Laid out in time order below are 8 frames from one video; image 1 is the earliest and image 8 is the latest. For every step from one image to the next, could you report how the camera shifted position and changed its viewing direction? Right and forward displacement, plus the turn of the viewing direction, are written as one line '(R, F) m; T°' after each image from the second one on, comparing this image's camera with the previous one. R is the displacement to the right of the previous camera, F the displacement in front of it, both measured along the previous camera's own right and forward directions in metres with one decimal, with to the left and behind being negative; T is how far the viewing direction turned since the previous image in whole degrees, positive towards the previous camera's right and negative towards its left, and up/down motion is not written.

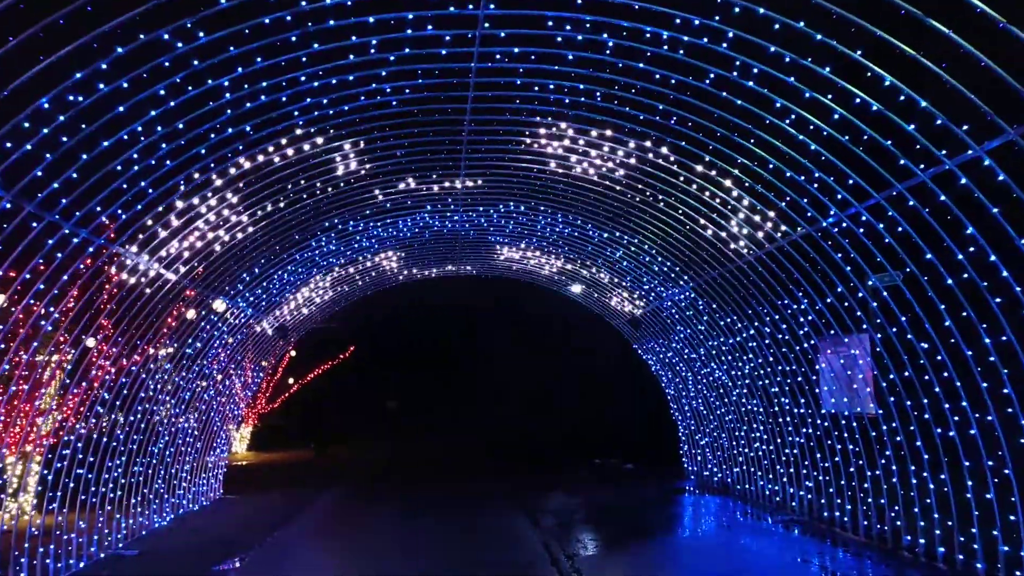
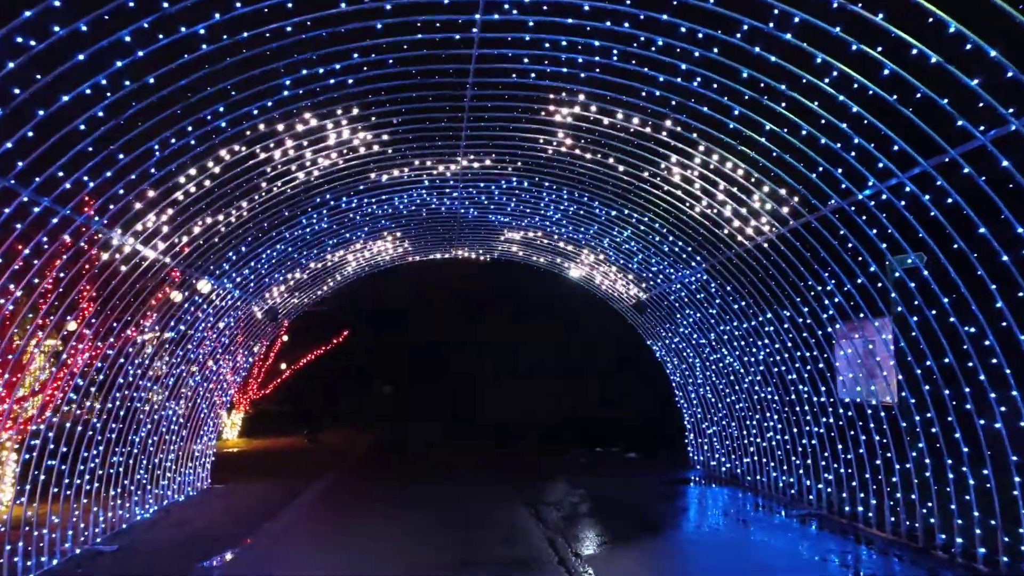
(-0.2, +1.2) m; 0°
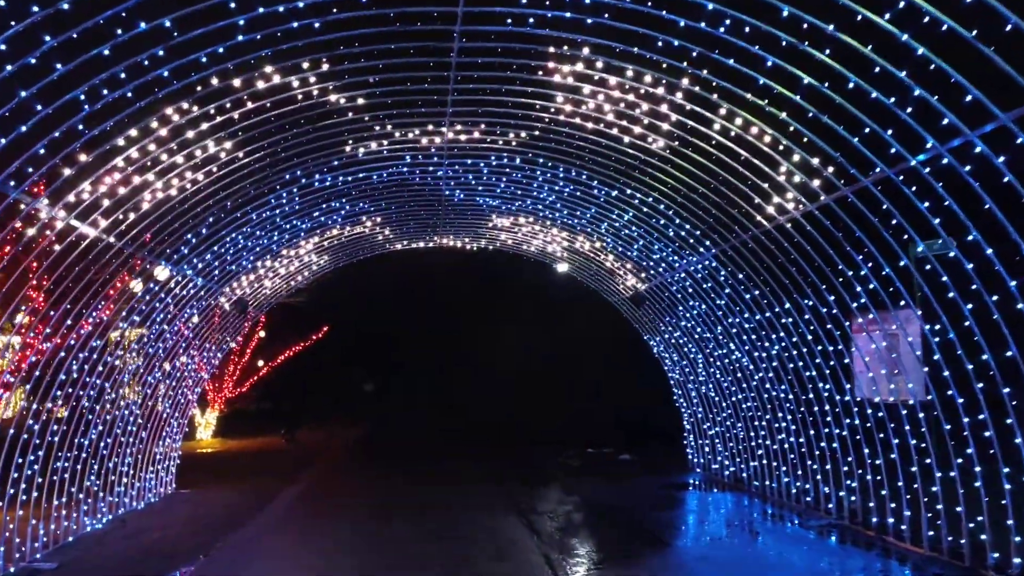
(-0.1, +2.0) m; +1°
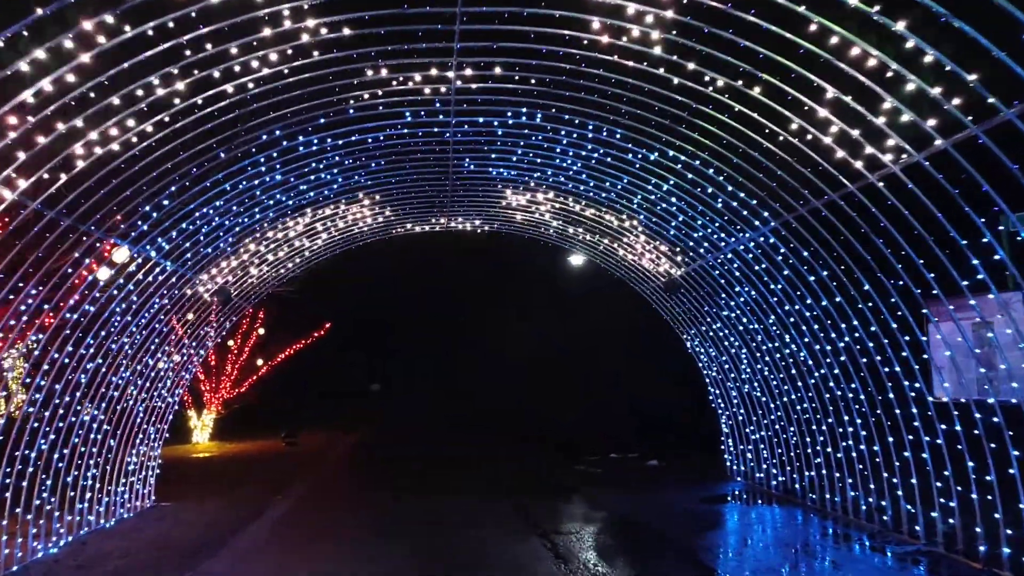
(-0.2, +3.0) m; -1°
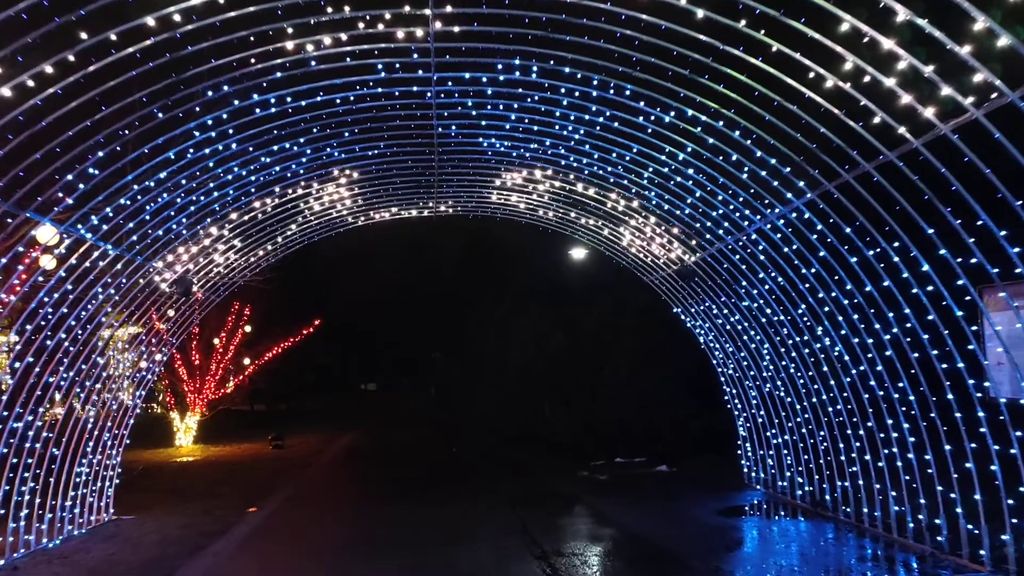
(+0.1, +2.3) m; 0°
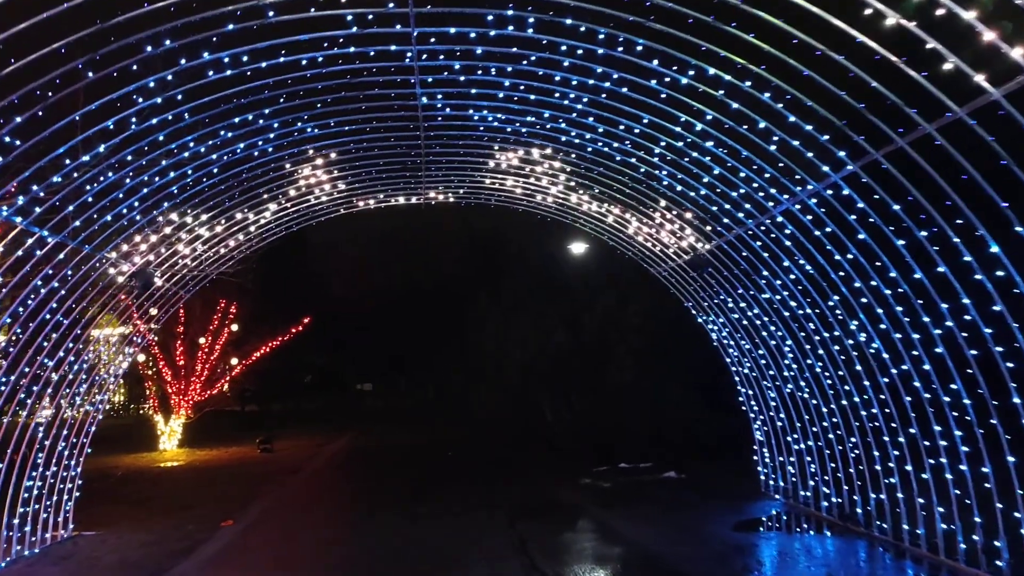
(+0.1, +1.9) m; 0°
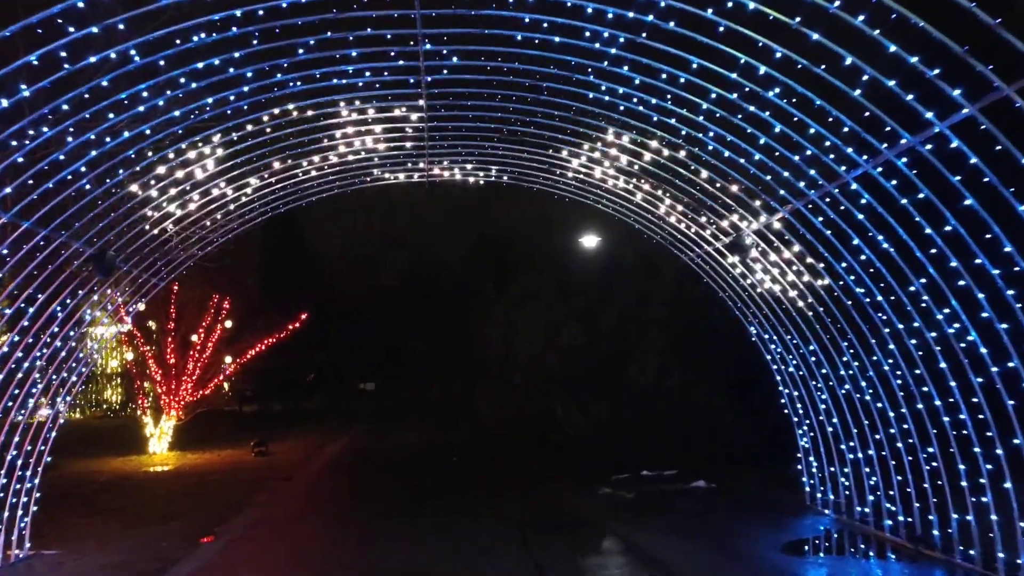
(-0.2, +2.4) m; 0°
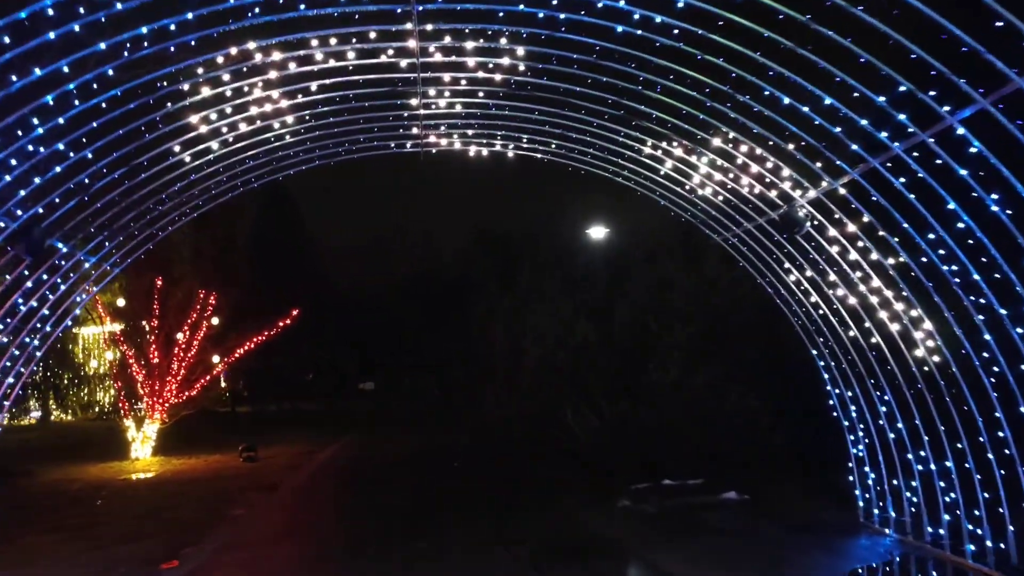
(-0.1, +2.6) m; 0°
